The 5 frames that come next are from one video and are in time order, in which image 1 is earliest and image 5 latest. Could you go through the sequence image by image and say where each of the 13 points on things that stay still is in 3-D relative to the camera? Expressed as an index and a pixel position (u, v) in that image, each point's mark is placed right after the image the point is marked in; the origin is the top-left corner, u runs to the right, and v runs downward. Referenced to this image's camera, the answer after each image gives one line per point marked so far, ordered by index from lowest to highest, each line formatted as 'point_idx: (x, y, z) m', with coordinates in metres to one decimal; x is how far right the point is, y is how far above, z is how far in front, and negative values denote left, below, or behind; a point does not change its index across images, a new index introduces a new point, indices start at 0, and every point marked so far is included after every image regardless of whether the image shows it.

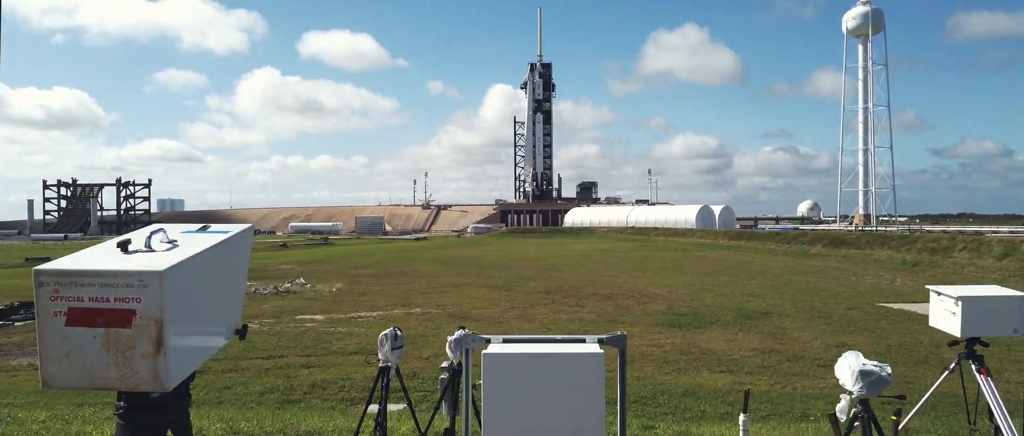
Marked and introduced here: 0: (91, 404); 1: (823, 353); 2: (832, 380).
0: (-5.9, -2.6, +8.8) m
1: (+6.3, -2.7, +12.7) m
2: (+5.1, -2.6, +10.0) m
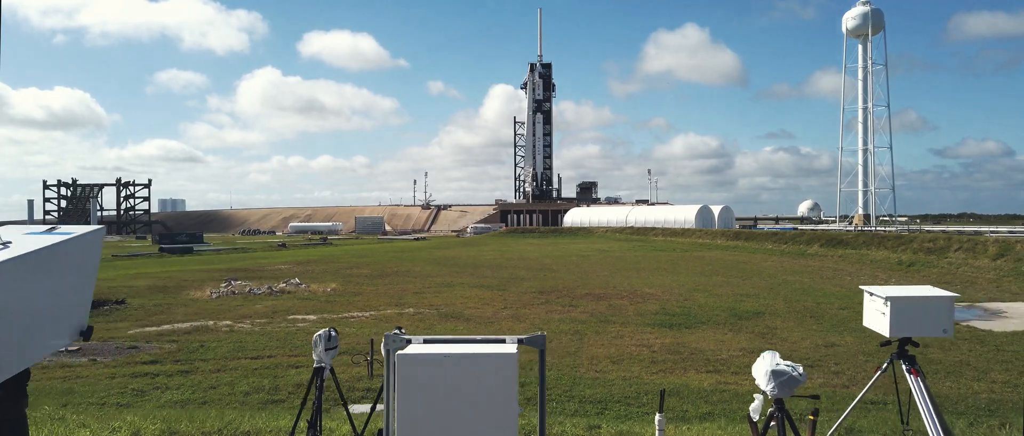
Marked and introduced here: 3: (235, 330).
0: (-6.1, -2.6, +8.8) m
1: (+6.0, -2.7, +12.7) m
2: (+4.9, -2.6, +10.0) m
3: (-7.6, -3.1, +17.2) m
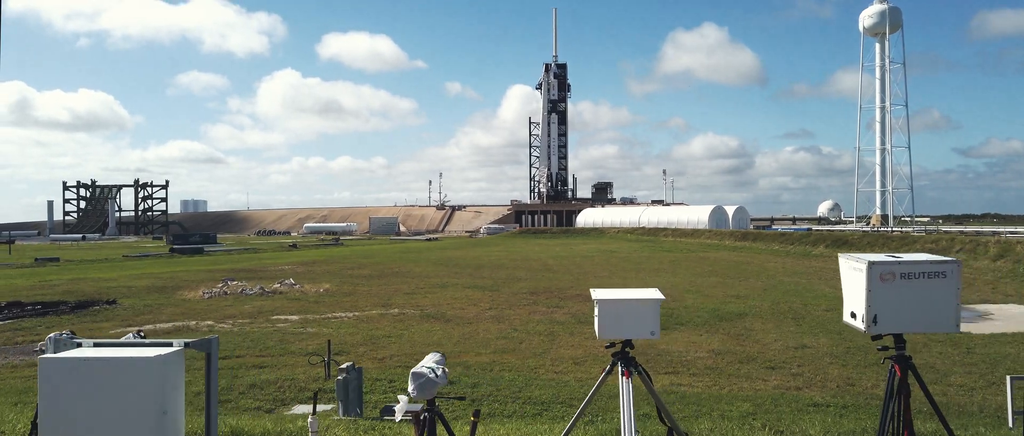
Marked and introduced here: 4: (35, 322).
0: (-6.9, -2.6, +8.9) m
1: (+5.4, -2.8, +12.7) m
2: (+4.1, -2.6, +10.0) m
3: (-8.2, -3.1, +17.4) m
4: (-14.7, -3.2, +19.3) m
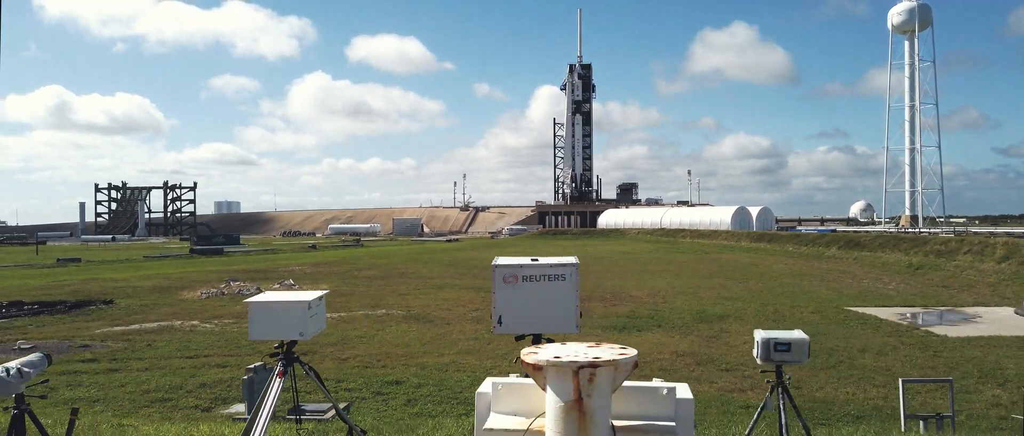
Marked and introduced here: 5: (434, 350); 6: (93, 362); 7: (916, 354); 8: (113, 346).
0: (-7.8, -2.7, +9.2) m
1: (+4.6, -2.8, +12.6) m
2: (+3.3, -2.6, +9.9) m
3: (-8.9, -3.1, +17.7) m
4: (-15.3, -3.3, +19.8) m
5: (-1.7, -2.9, +13.8) m
6: (-8.4, -2.9, +12.5) m
7: (+8.1, -2.7, +12.7) m
8: (-9.3, -3.0, +14.7) m
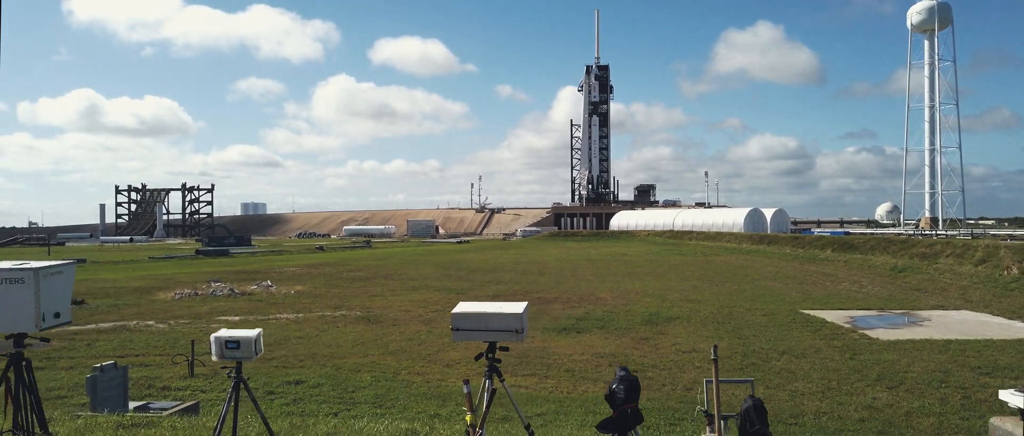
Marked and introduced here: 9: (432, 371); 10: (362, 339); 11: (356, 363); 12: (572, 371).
0: (-9.4, -2.7, +9.4) m
1: (+3.0, -2.8, +12.7) m
2: (+1.6, -2.7, +10.1) m
3: (-10.4, -3.2, +17.9) m
4: (-16.8, -3.3, +20.1) m
5: (-3.3, -2.9, +13.9) m
6: (-10.0, -2.9, +12.8) m
7: (+6.5, -2.8, +12.7) m
8: (-10.9, -3.0, +14.9) m
9: (-1.4, -2.8, +11.2) m
10: (-3.7, -3.0, +15.5) m
11: (-3.0, -2.8, +12.2) m
12: (+1.1, -2.7, +11.3) m
